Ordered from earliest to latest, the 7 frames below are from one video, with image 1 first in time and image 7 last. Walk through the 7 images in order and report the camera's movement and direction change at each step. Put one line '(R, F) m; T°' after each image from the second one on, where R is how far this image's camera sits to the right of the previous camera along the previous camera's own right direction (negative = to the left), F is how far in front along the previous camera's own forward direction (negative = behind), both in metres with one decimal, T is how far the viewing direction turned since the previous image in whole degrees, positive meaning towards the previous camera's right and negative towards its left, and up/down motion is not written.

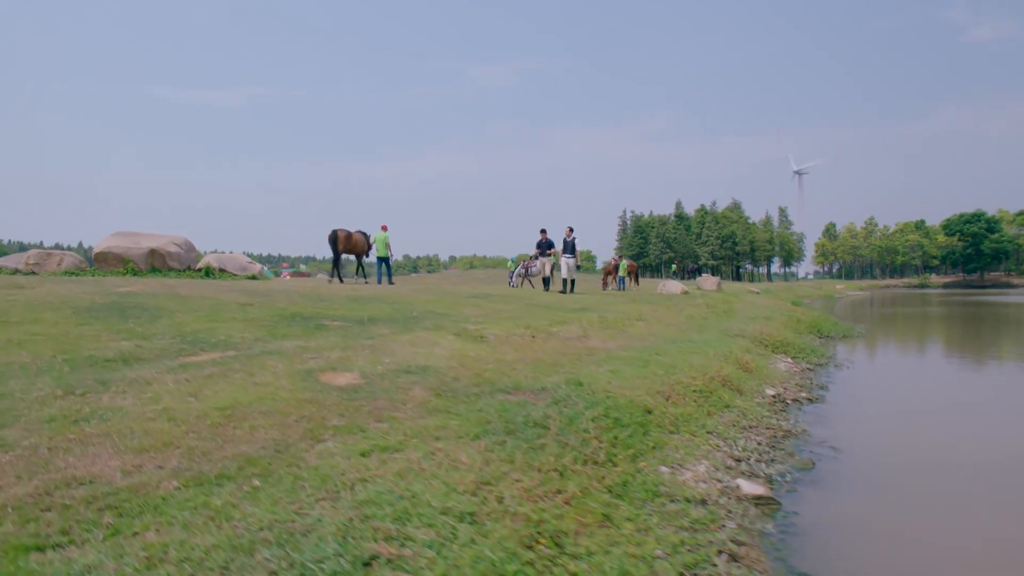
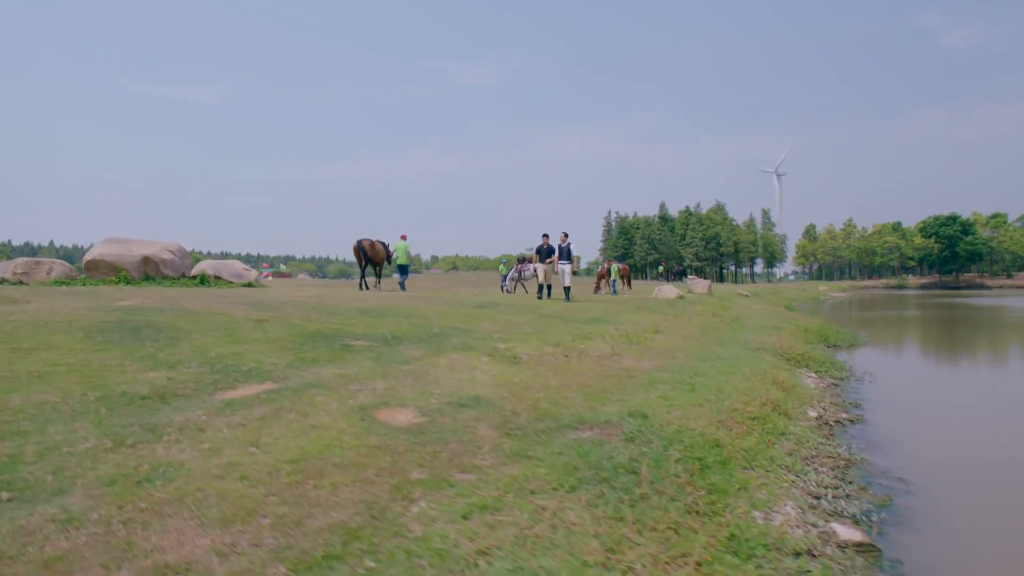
(-1.1, +0.4) m; +2°
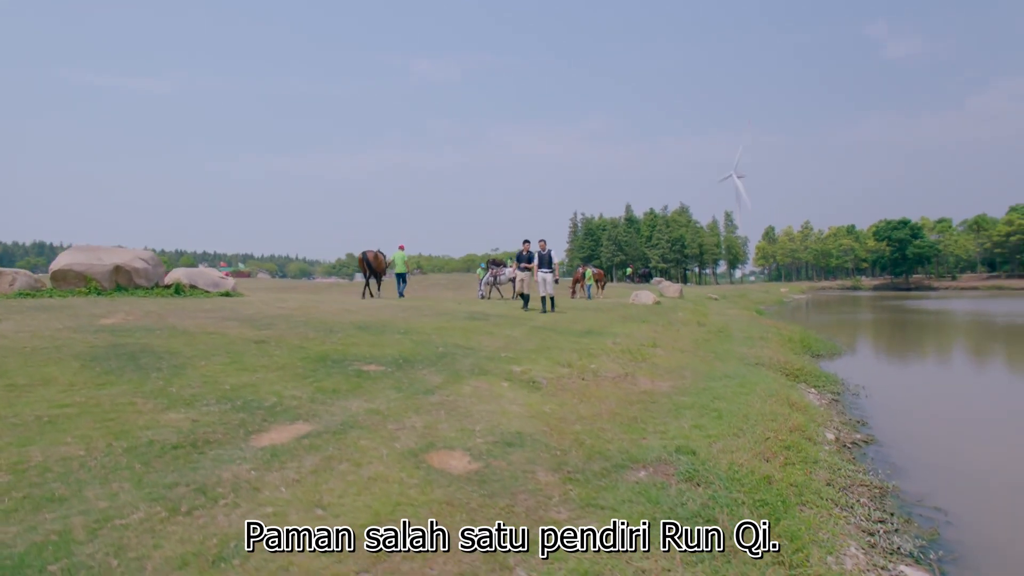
(-1.1, +0.3) m; +4°
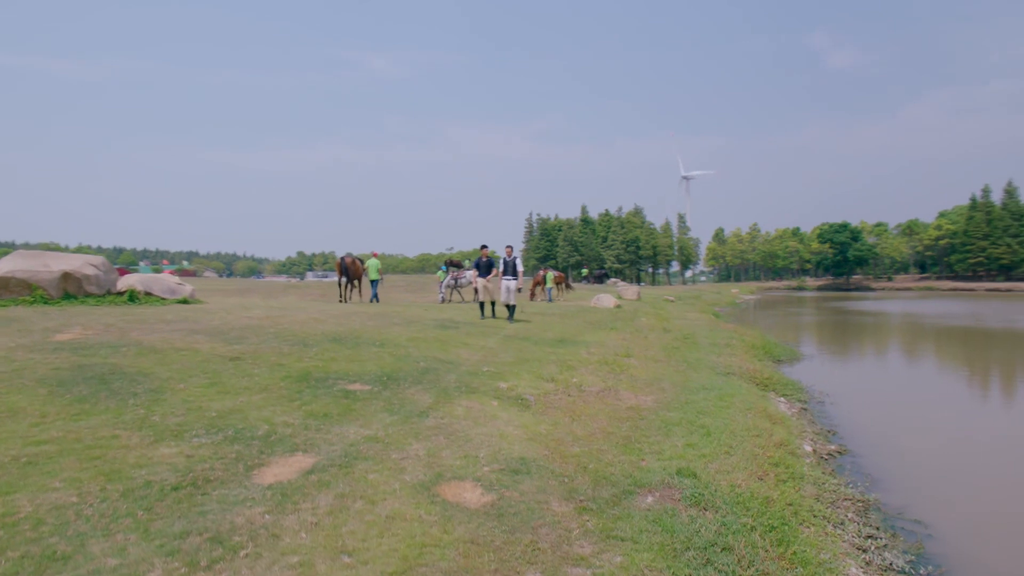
(-0.7, +0.1) m; +5°
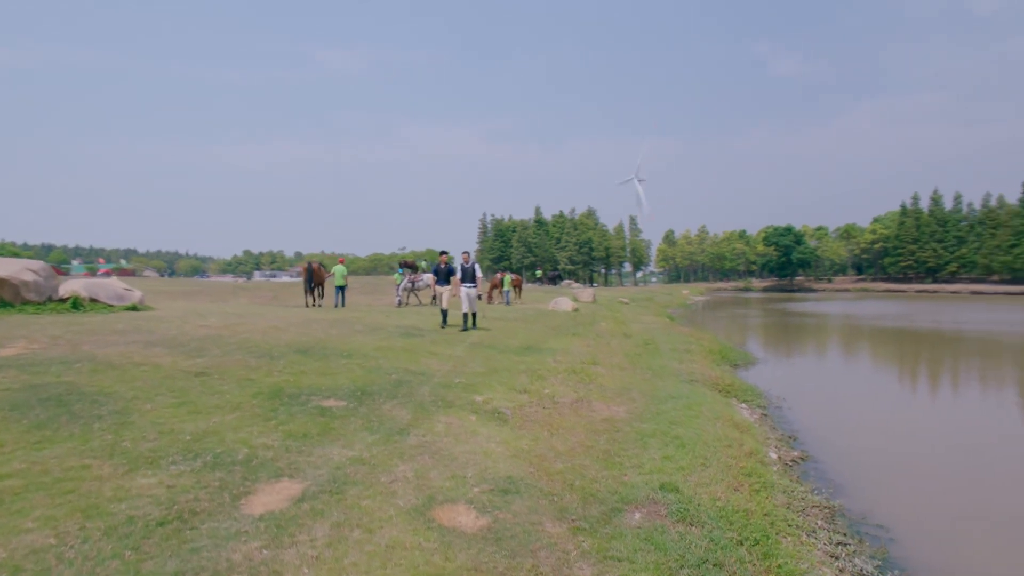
(-0.5, 0.0) m; +5°
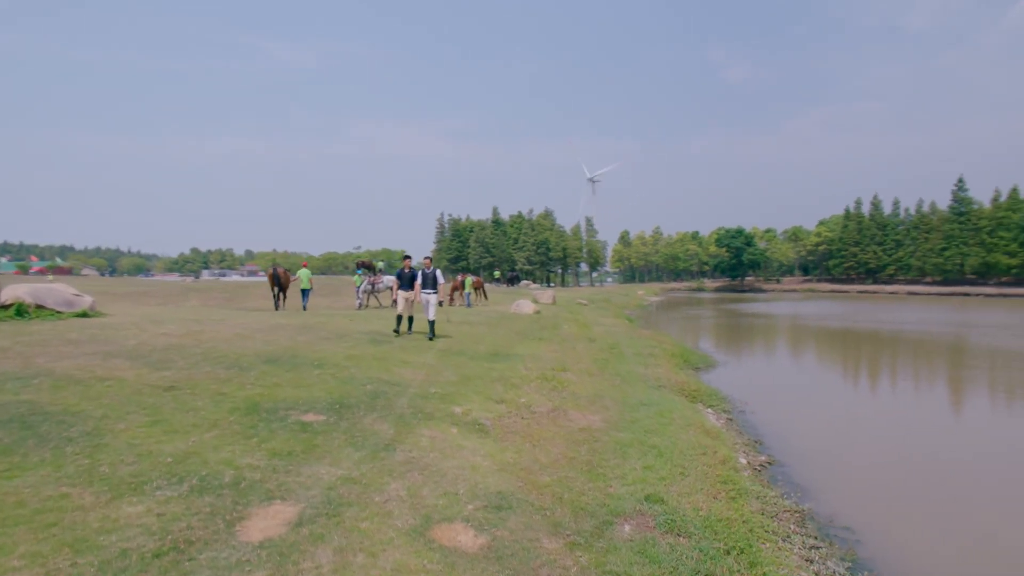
(-0.5, -0.1) m; +4°
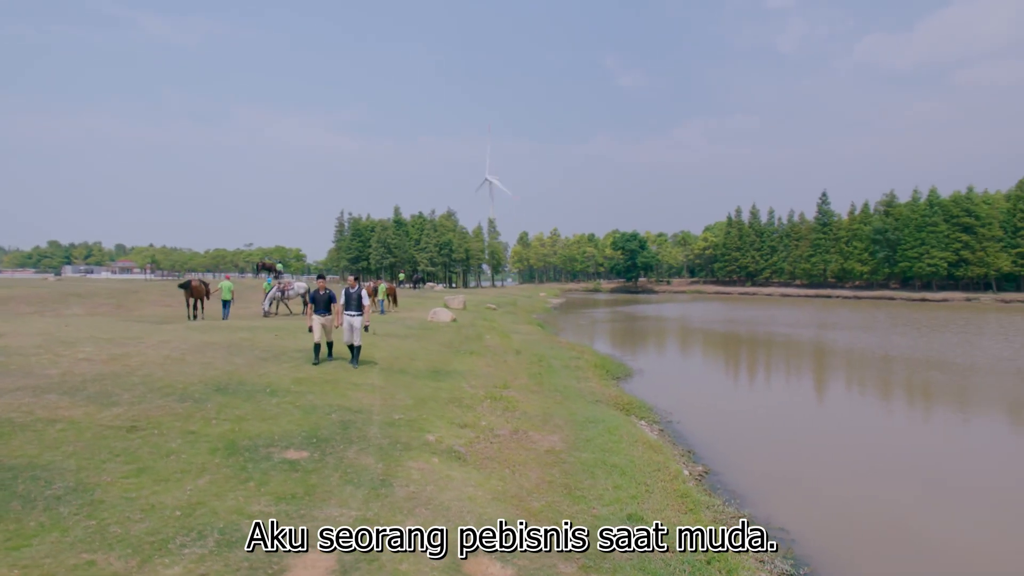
(-1.6, -0.6) m; +10°
